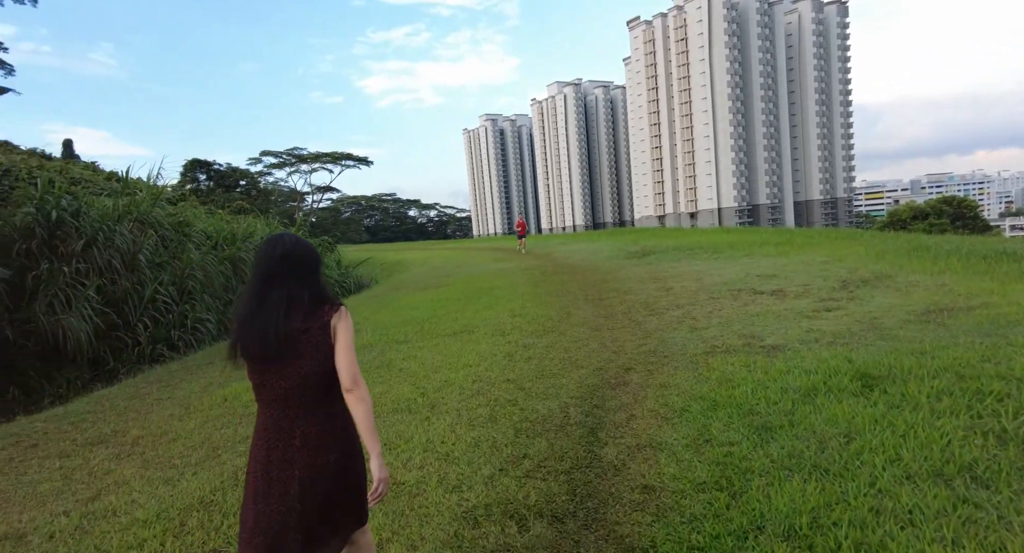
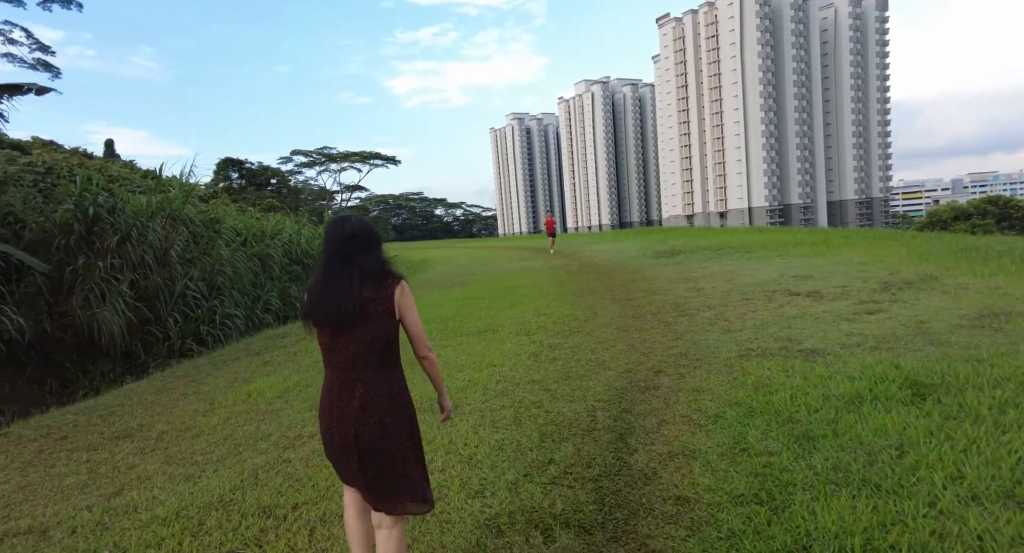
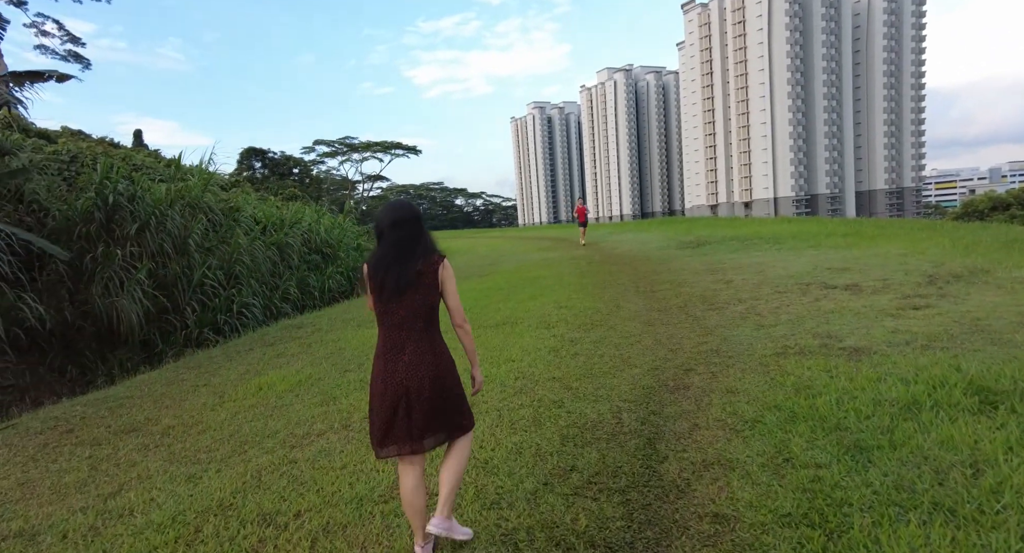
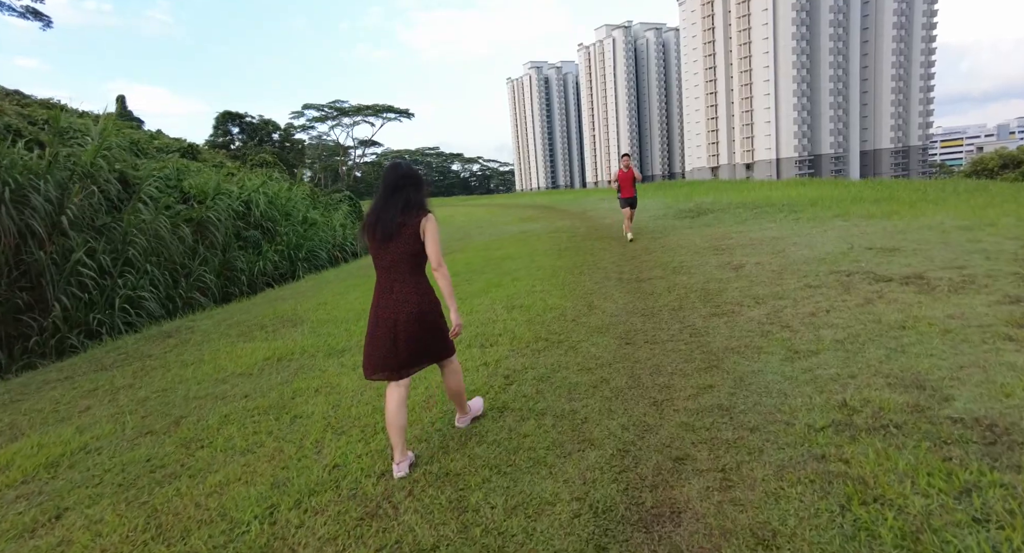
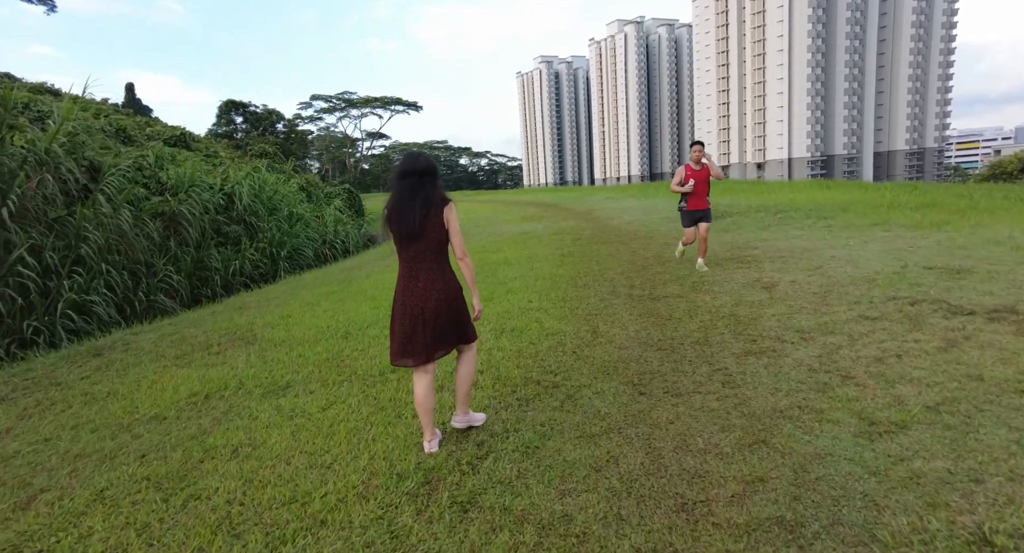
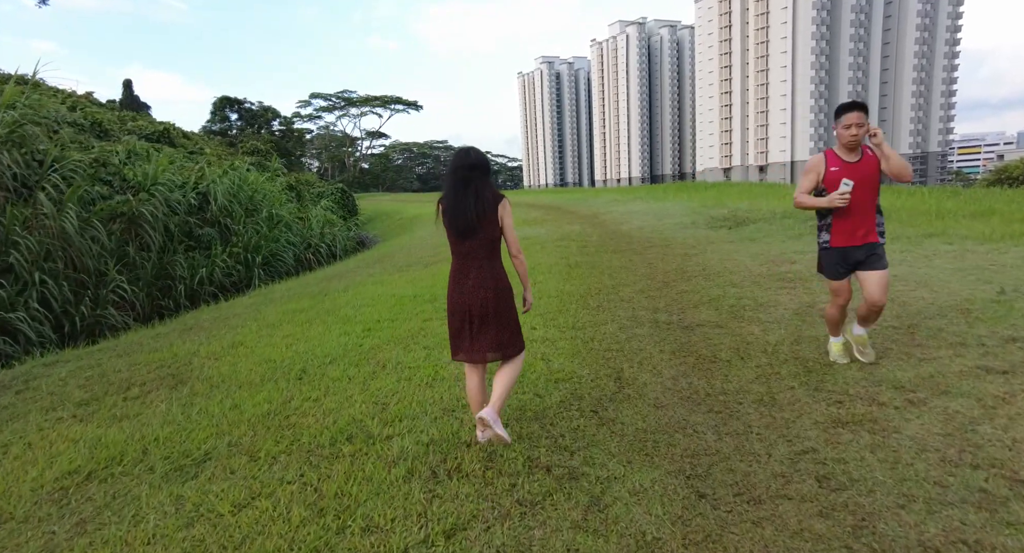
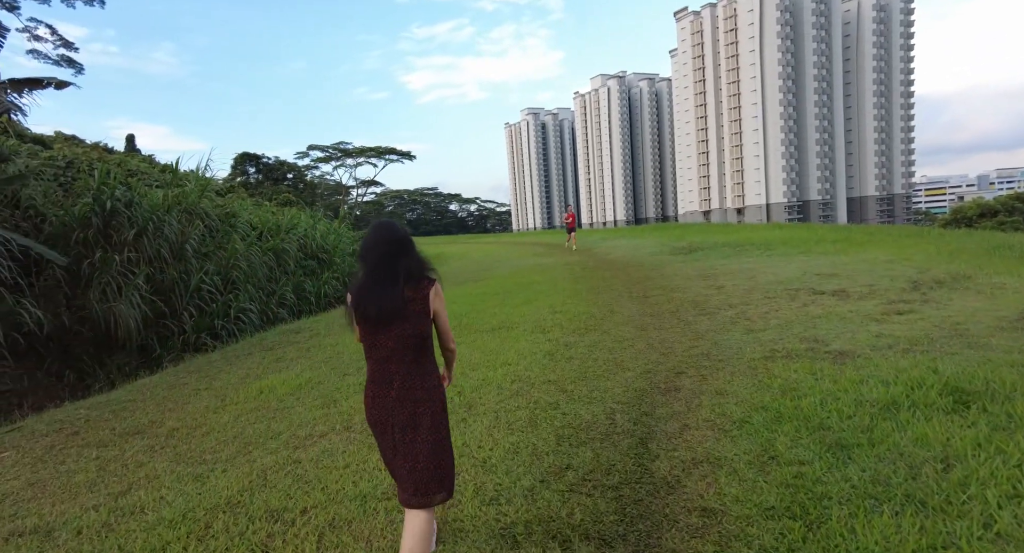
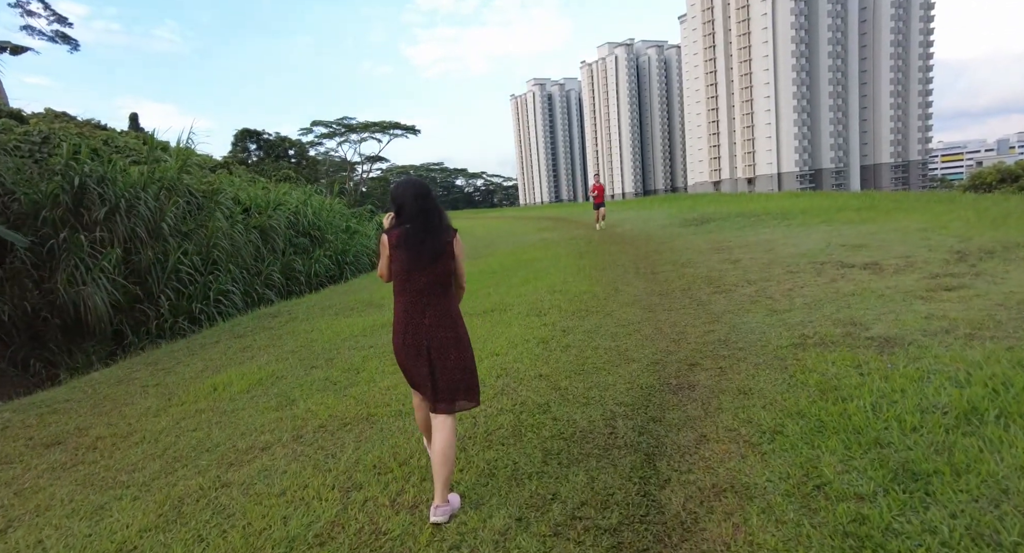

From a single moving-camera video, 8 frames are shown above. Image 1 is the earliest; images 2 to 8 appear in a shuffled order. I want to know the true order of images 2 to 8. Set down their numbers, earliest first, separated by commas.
2, 7, 3, 8, 4, 5, 6
